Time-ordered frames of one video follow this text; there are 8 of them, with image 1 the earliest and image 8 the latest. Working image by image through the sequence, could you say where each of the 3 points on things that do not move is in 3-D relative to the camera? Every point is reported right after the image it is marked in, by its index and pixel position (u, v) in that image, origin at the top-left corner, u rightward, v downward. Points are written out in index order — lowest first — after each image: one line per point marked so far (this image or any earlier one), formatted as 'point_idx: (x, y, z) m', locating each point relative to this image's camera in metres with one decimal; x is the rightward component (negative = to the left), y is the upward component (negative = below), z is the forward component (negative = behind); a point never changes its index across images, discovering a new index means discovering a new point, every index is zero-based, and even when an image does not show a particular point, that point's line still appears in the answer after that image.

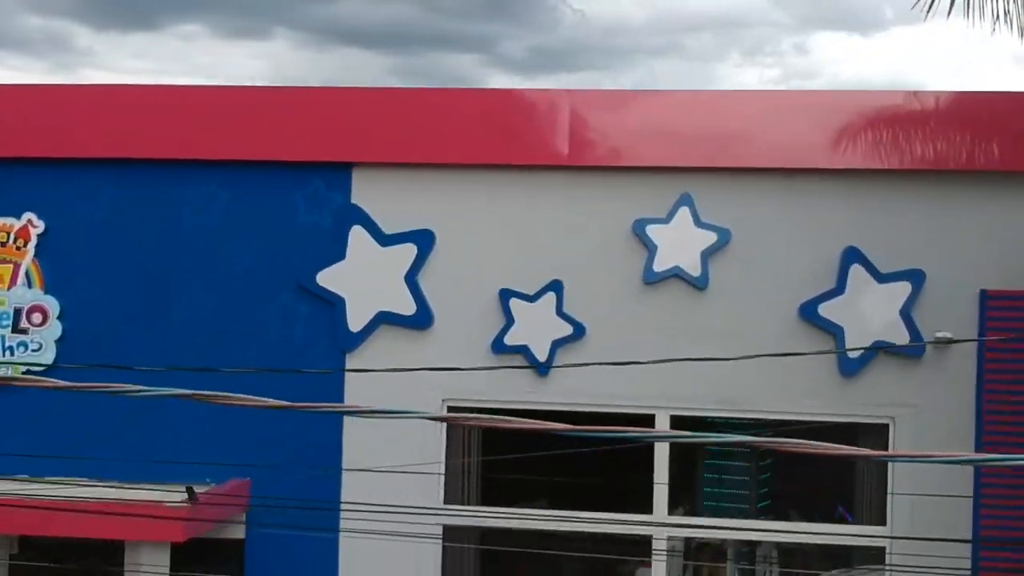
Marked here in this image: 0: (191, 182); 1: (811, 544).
0: (-2.0, +0.7, +9.1) m
1: (+1.8, -1.5, +8.6) m
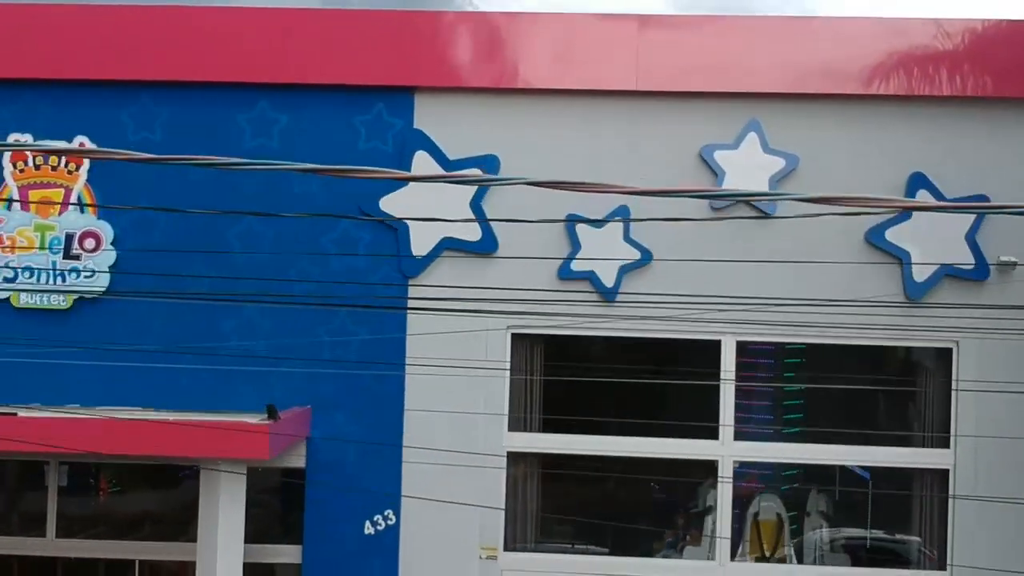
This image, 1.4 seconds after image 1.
0: (-1.6, +1.1, +8.9) m
1: (+2.2, -1.1, +8.7) m
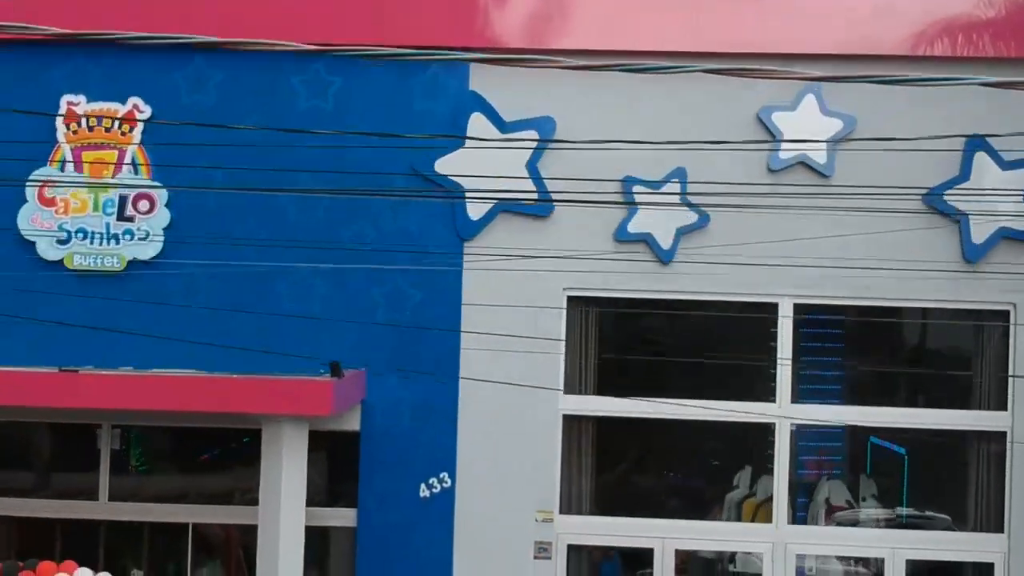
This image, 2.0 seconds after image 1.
0: (-1.3, +1.4, +8.9) m
1: (+2.6, -0.9, +8.7) m
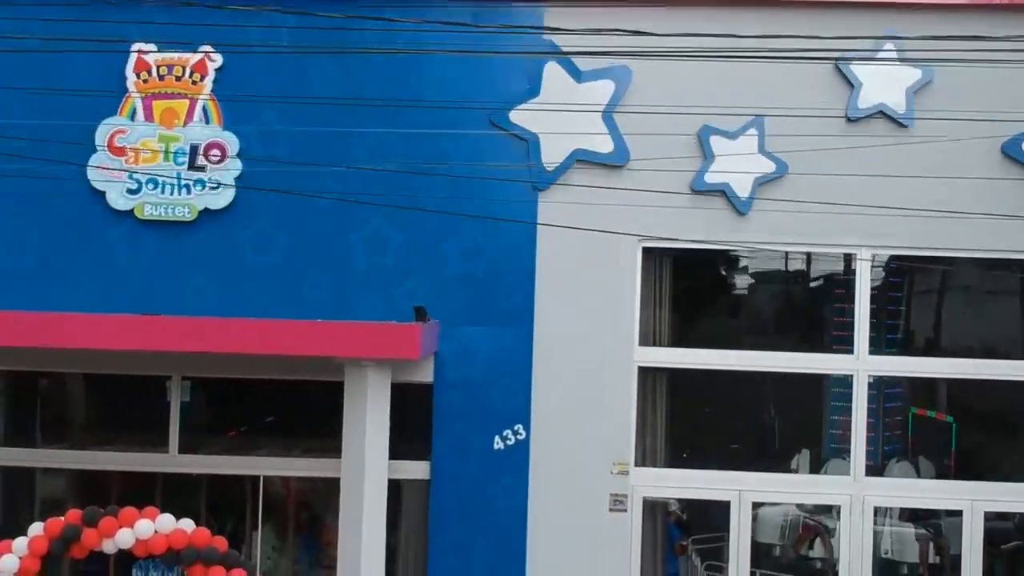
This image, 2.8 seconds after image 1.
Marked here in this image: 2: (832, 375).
0: (-0.8, +1.7, +8.8) m
1: (+3.0, -0.6, +8.6) m
2: (+2.0, -0.5, +8.7) m
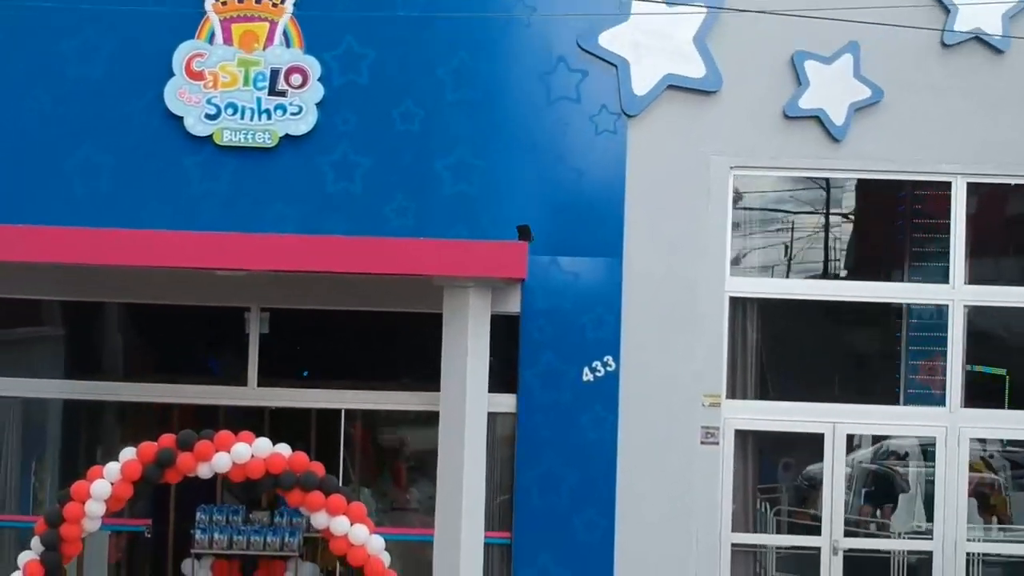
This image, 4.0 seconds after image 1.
0: (-0.3, +2.1, +8.6) m
1: (+3.6, -0.1, +8.5) m
2: (+2.5, -0.1, +8.6) m
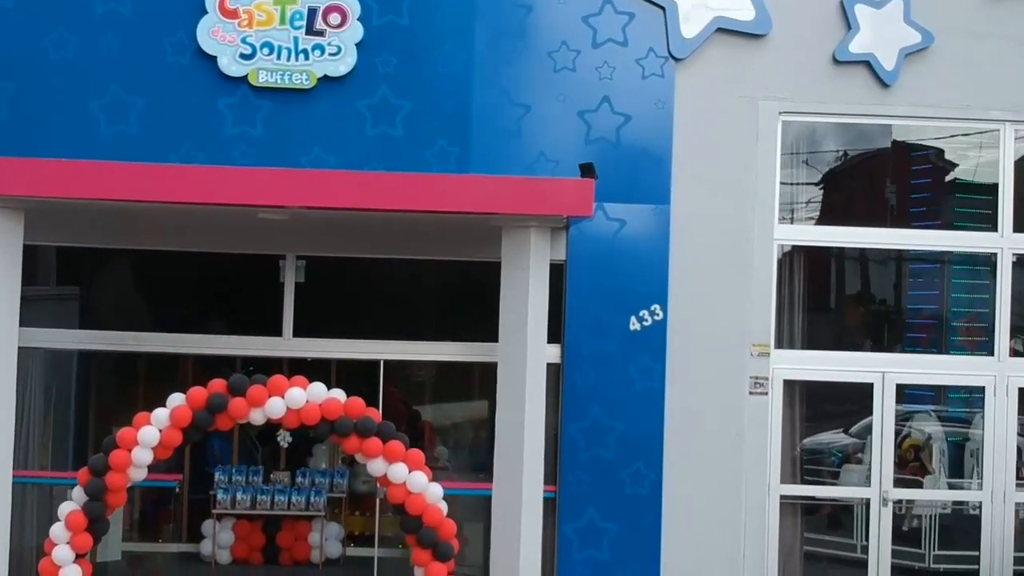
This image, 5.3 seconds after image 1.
0: (0.0, +2.4, +8.3) m
1: (+3.8, +0.2, +8.4) m
2: (+2.8, +0.2, +8.5) m
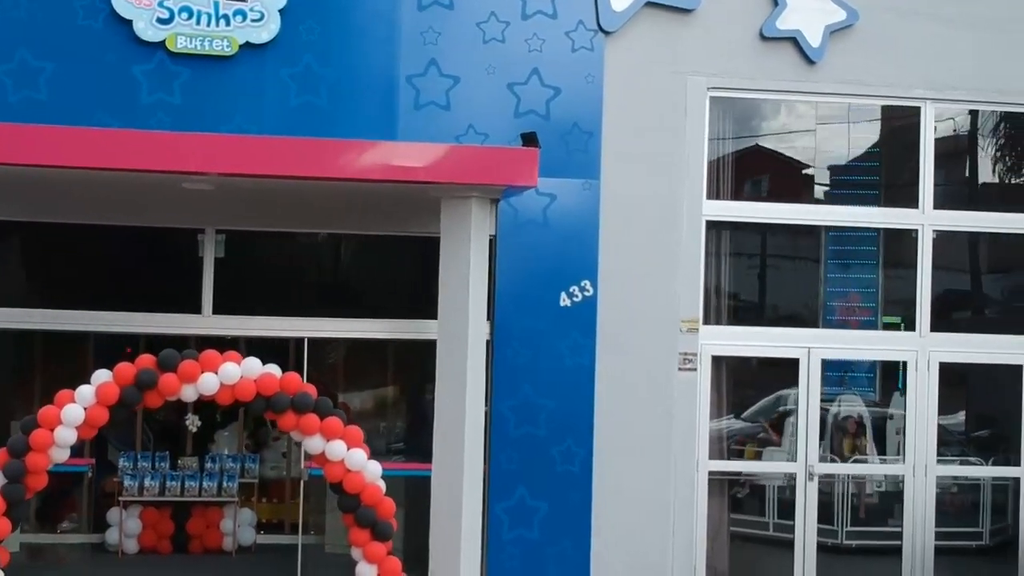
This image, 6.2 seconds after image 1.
0: (-0.5, +2.6, +8.1) m
1: (+3.4, +0.3, +8.7) m
2: (+2.3, +0.3, +8.6) m
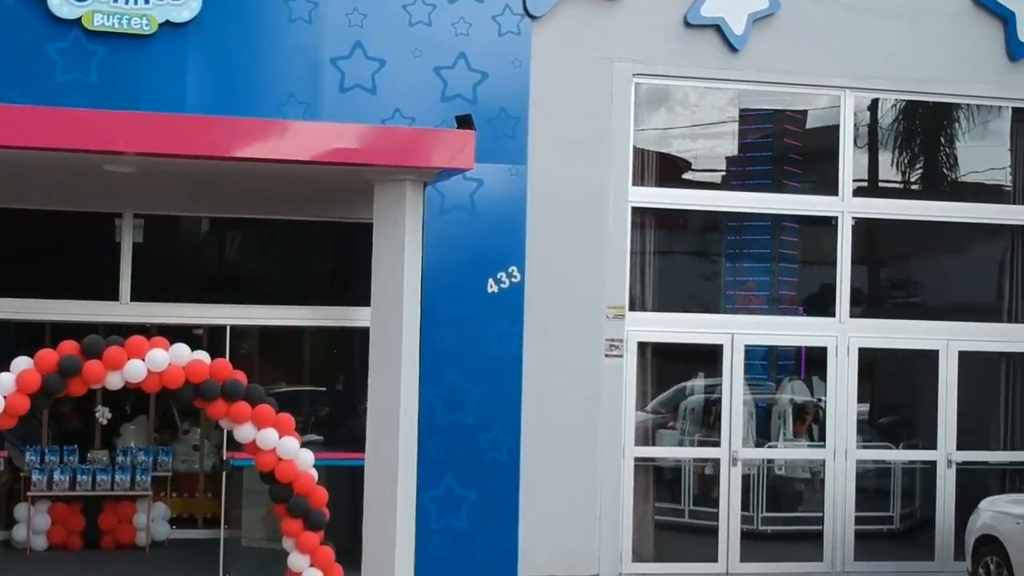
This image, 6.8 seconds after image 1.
0: (-0.9, +2.6, +8.0) m
1: (+2.9, +0.4, +8.8) m
2: (+1.9, +0.4, +8.7) m
